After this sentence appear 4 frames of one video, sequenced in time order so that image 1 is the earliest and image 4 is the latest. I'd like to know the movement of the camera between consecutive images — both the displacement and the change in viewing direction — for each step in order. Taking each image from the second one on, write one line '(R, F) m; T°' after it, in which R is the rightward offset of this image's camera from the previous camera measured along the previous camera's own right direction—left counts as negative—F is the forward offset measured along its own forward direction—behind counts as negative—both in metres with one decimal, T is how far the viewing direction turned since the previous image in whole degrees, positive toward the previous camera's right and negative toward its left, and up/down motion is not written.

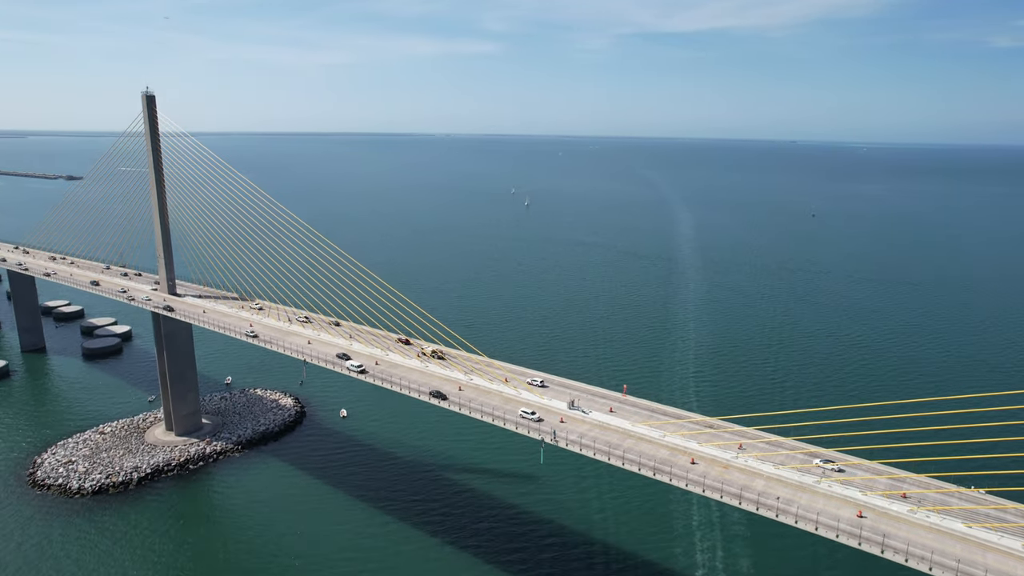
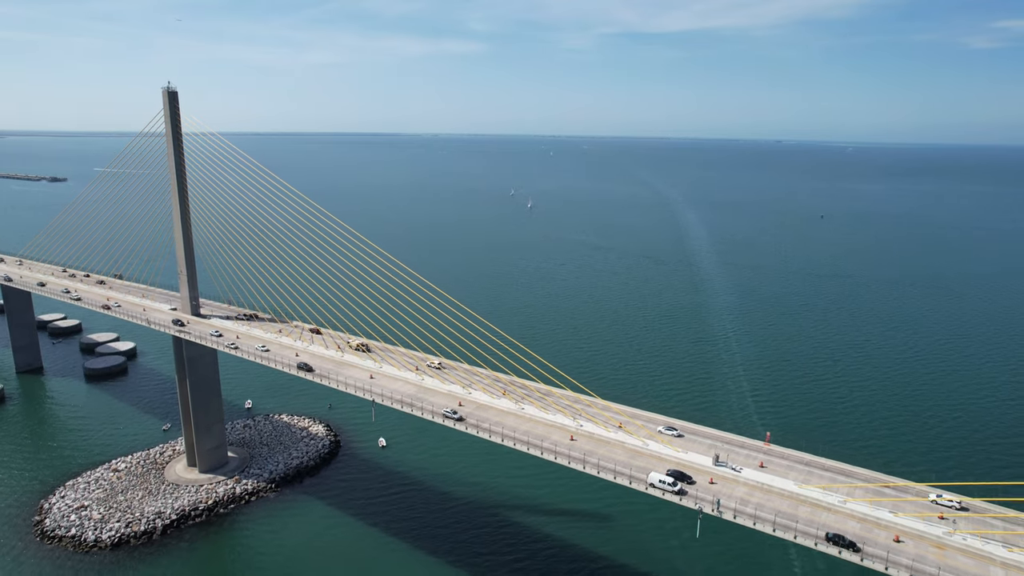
(-4.4, +3.9) m; +1°
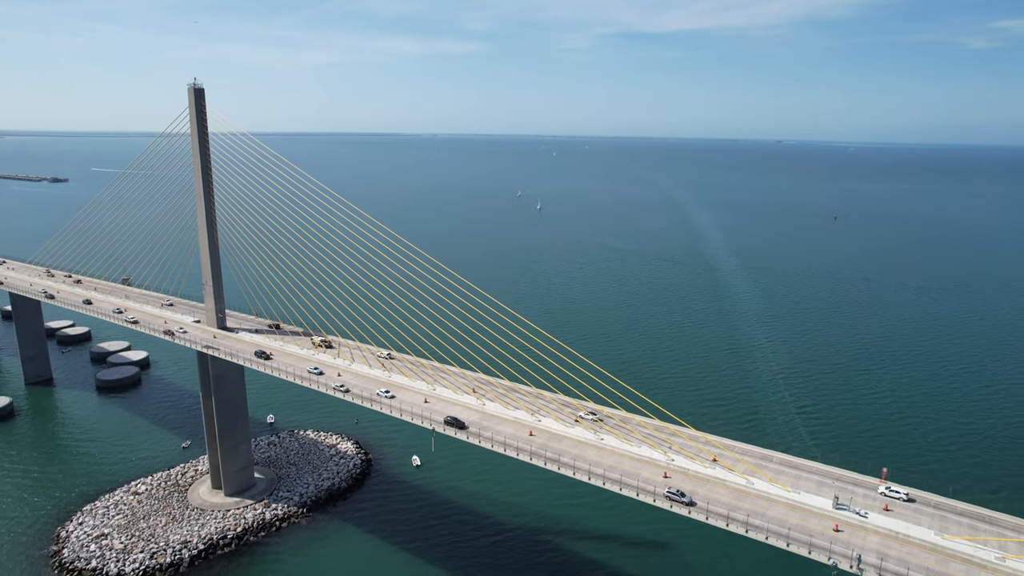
(-2.6, +2.2) m; 0°
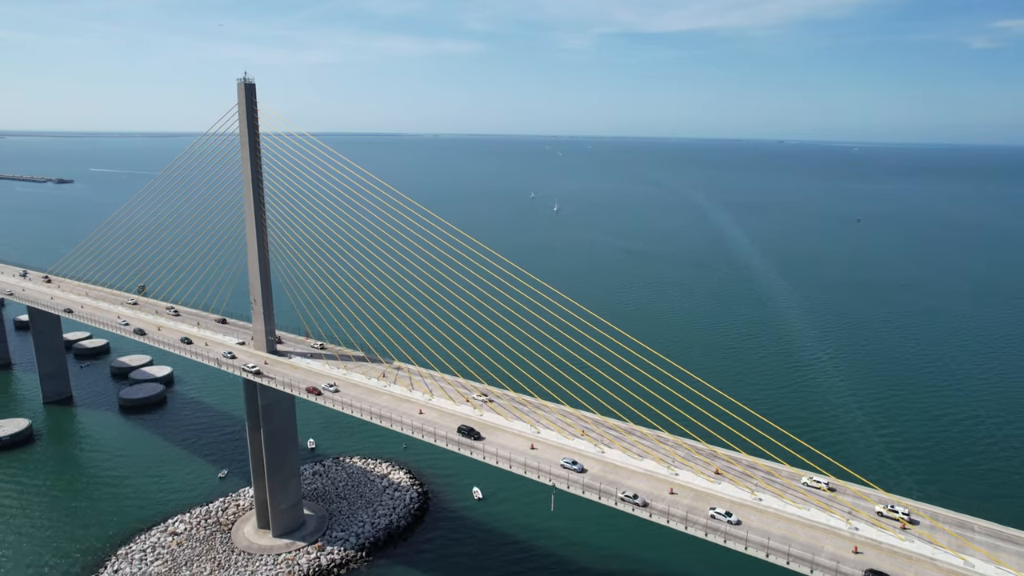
(-3.8, +3.3) m; 0°
